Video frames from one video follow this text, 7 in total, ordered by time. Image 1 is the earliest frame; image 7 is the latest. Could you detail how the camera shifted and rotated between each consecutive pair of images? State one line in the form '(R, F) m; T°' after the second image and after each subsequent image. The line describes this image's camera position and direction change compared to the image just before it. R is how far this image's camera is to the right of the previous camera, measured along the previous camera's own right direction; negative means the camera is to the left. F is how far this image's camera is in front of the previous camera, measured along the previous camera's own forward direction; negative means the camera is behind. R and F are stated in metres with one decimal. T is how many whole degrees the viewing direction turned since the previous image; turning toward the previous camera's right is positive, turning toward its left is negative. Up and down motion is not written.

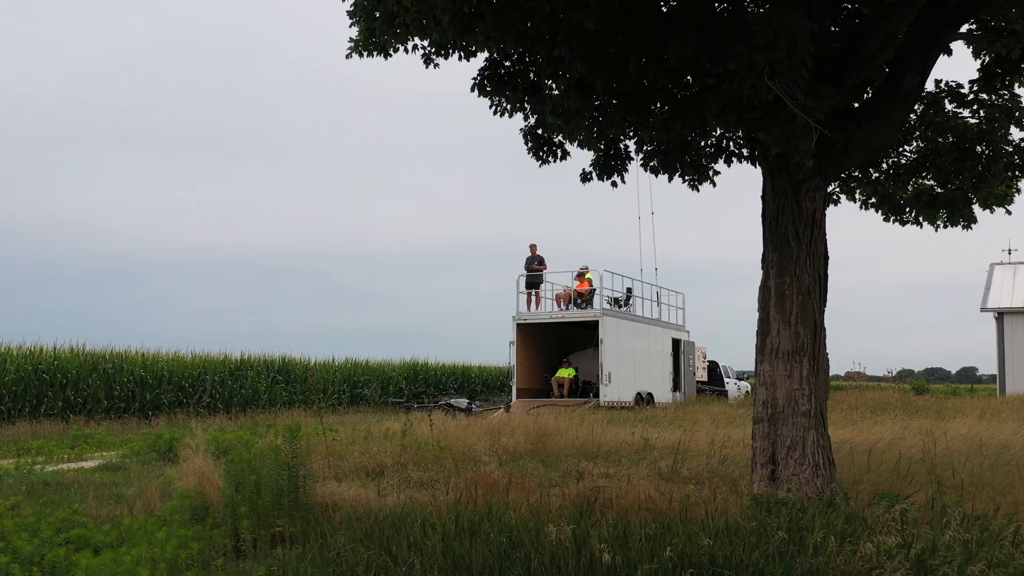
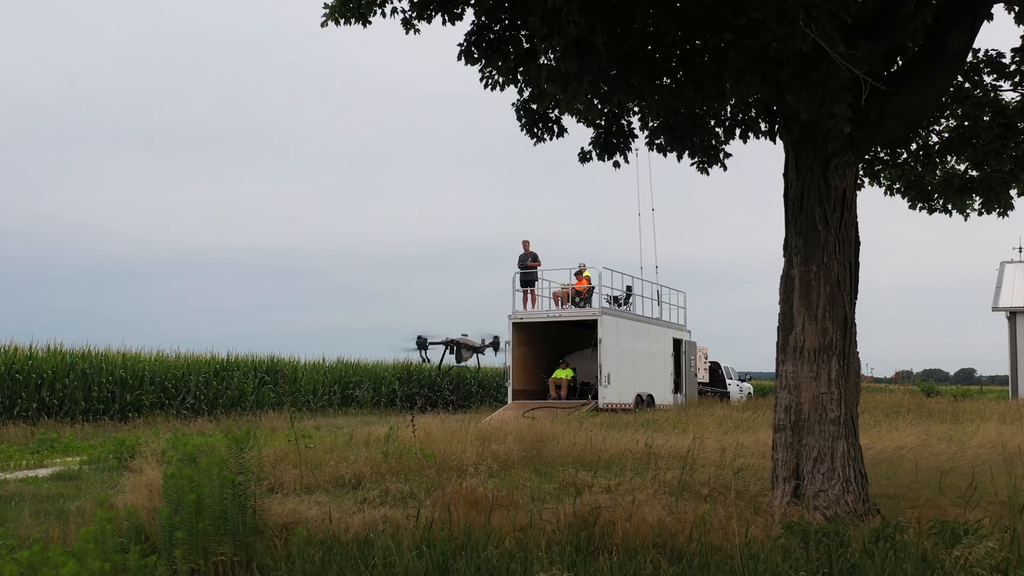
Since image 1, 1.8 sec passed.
(+0.1, +1.0) m; 0°
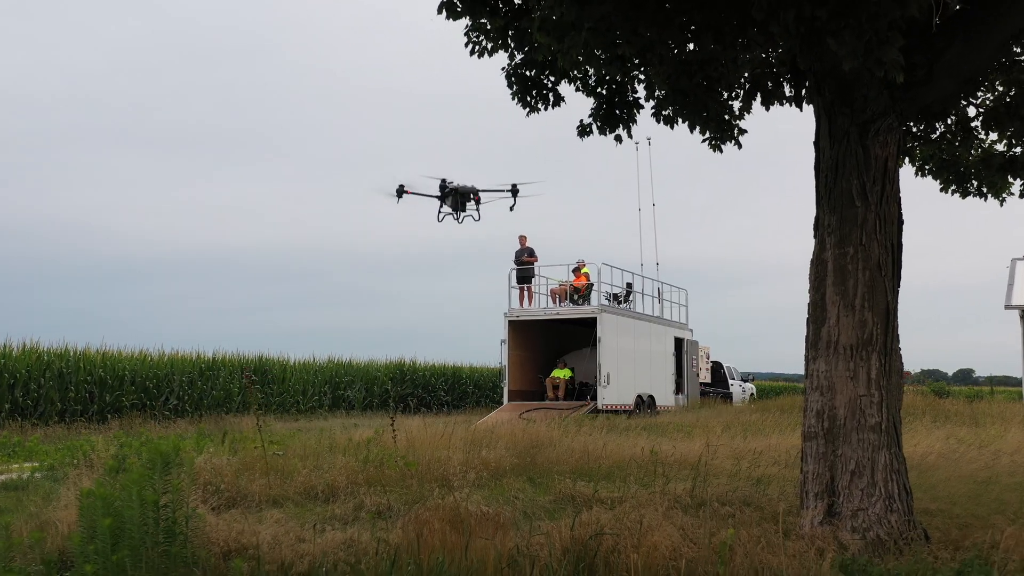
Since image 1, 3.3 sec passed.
(+0.1, +1.0) m; 0°
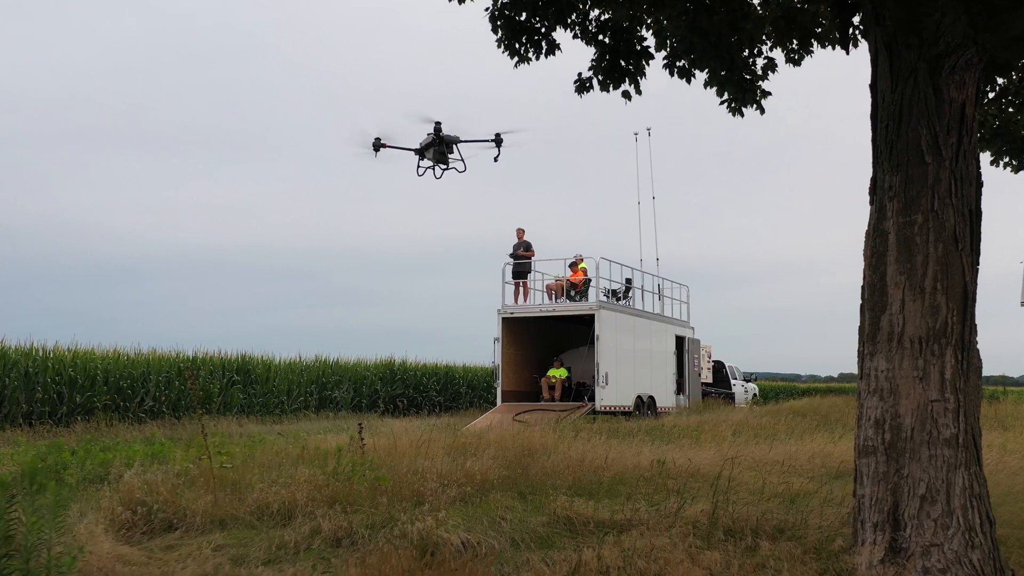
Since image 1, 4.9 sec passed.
(+0.1, +1.2) m; 0°
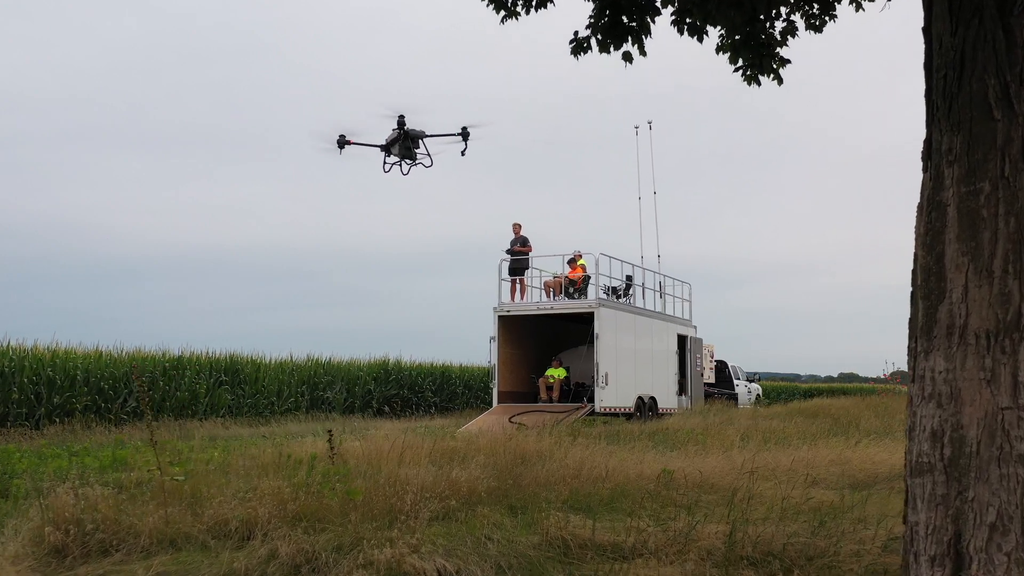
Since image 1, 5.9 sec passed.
(+0.1, +0.9) m; 0°
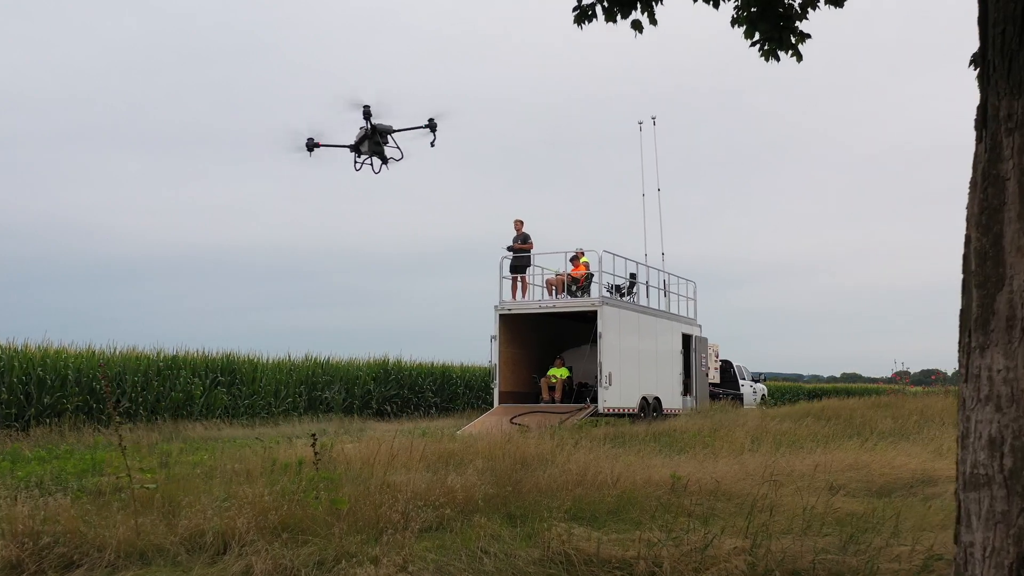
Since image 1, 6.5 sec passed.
(0.0, +0.5) m; 0°
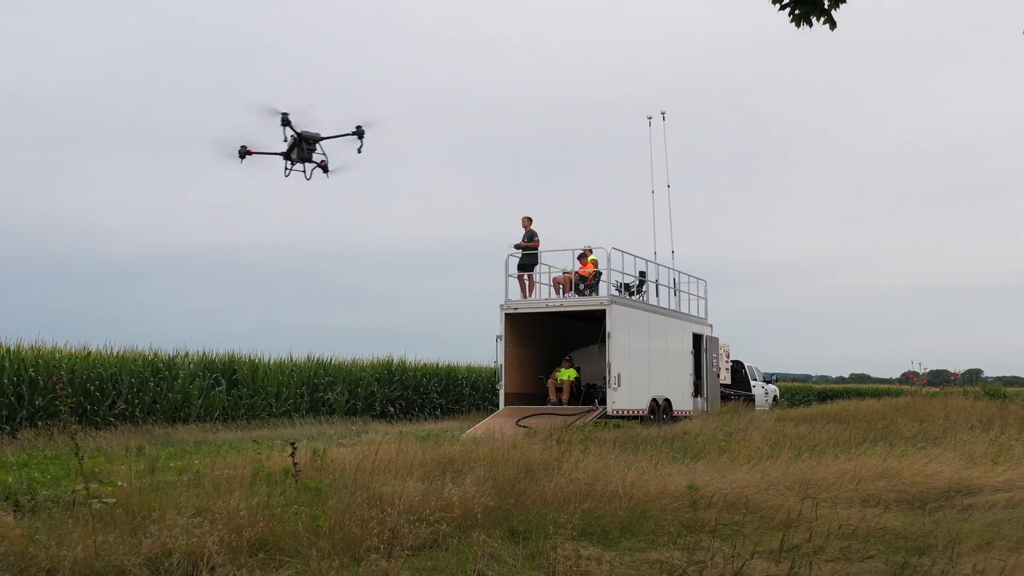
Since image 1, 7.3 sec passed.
(0.0, +0.7) m; 0°
